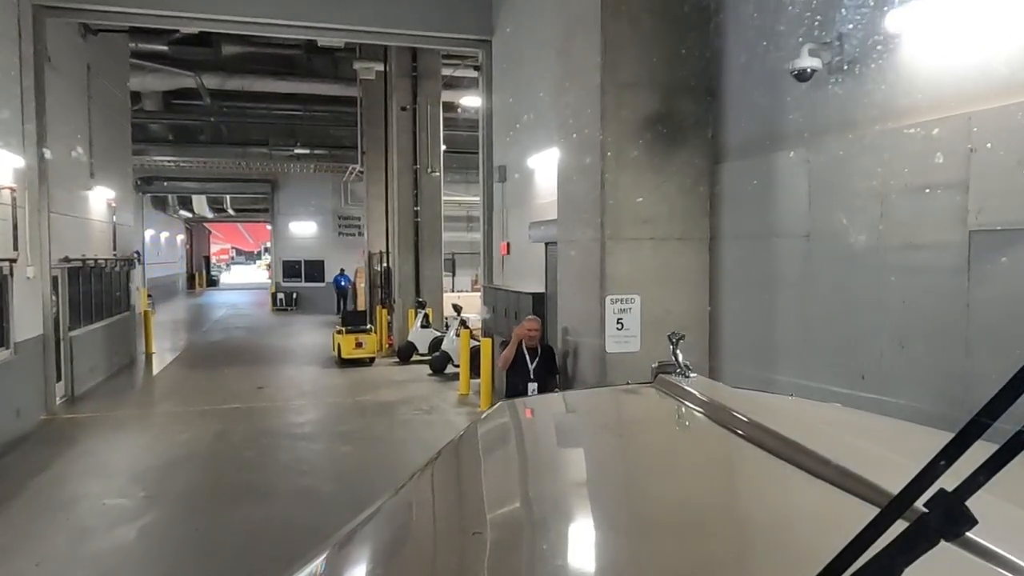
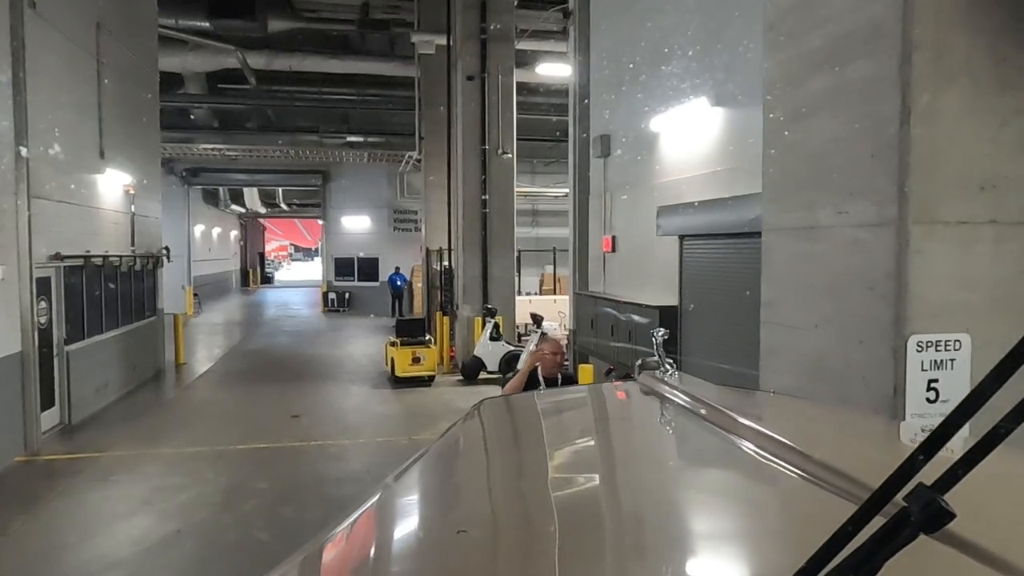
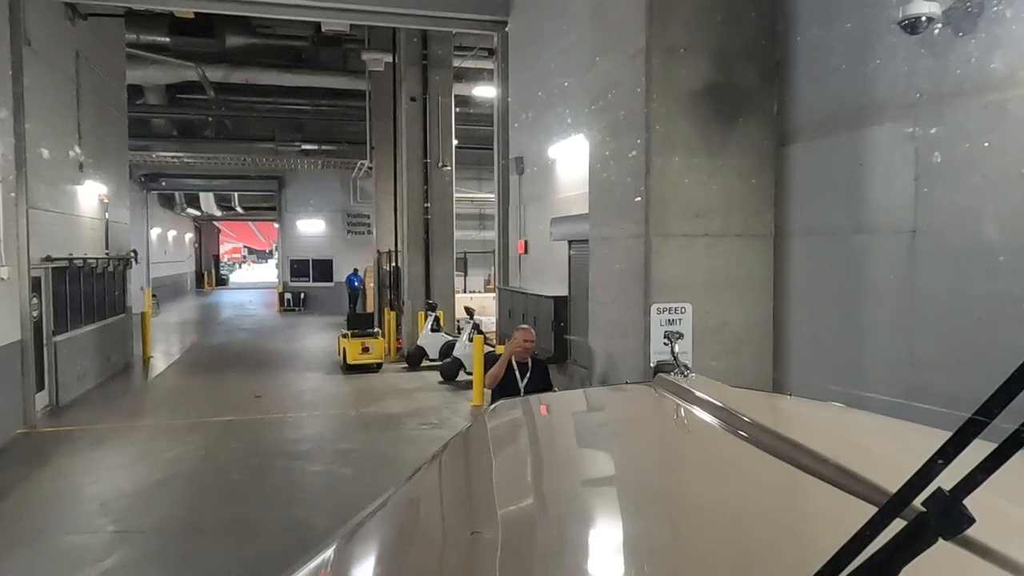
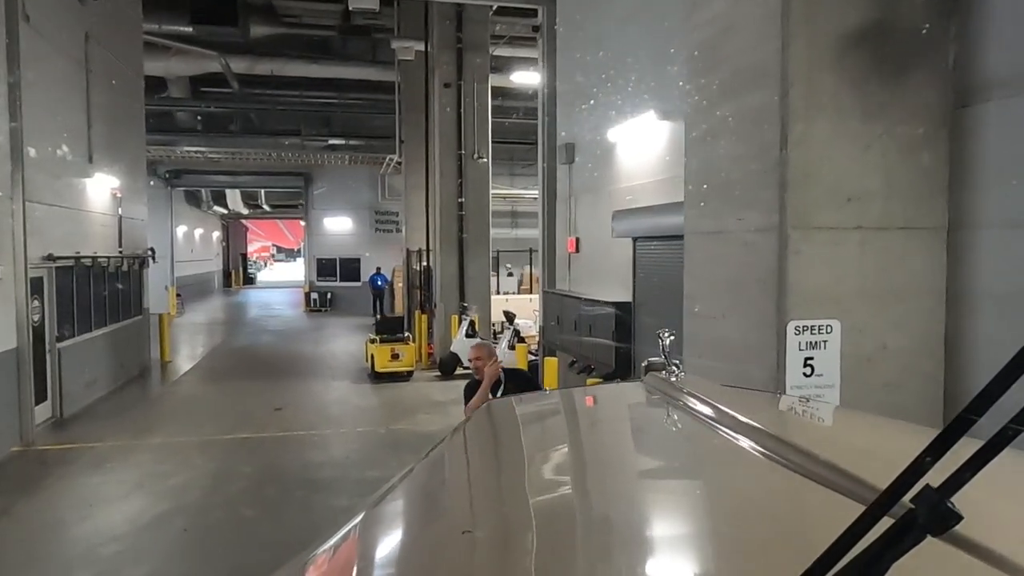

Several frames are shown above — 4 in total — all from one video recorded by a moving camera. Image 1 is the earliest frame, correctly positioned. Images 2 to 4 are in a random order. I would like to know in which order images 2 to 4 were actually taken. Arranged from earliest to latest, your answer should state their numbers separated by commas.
3, 4, 2
